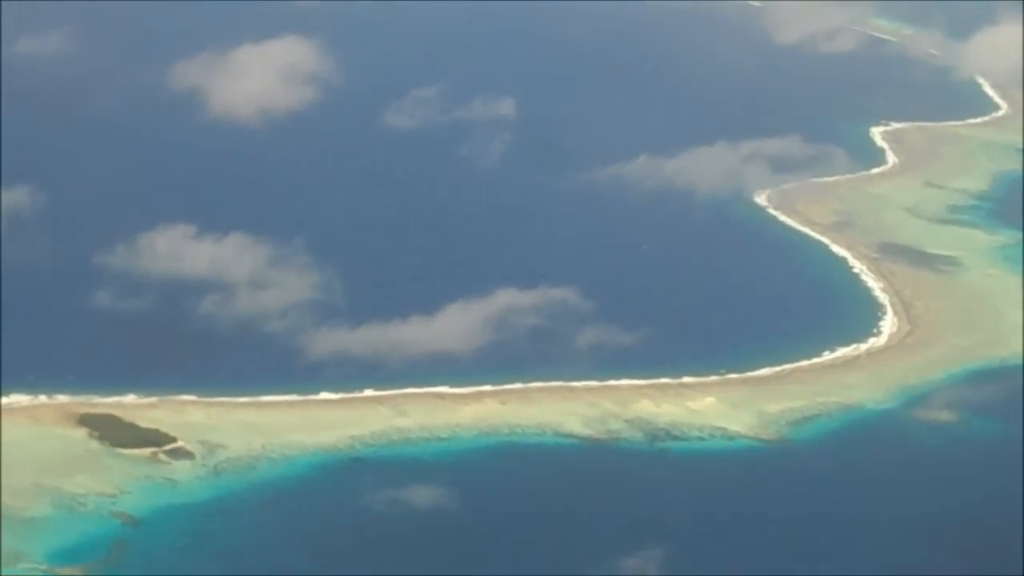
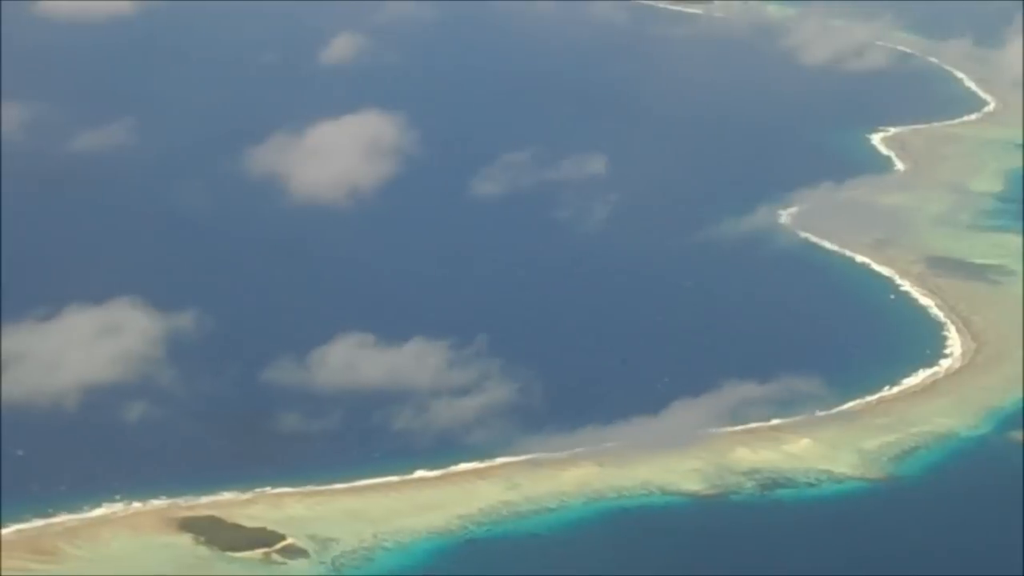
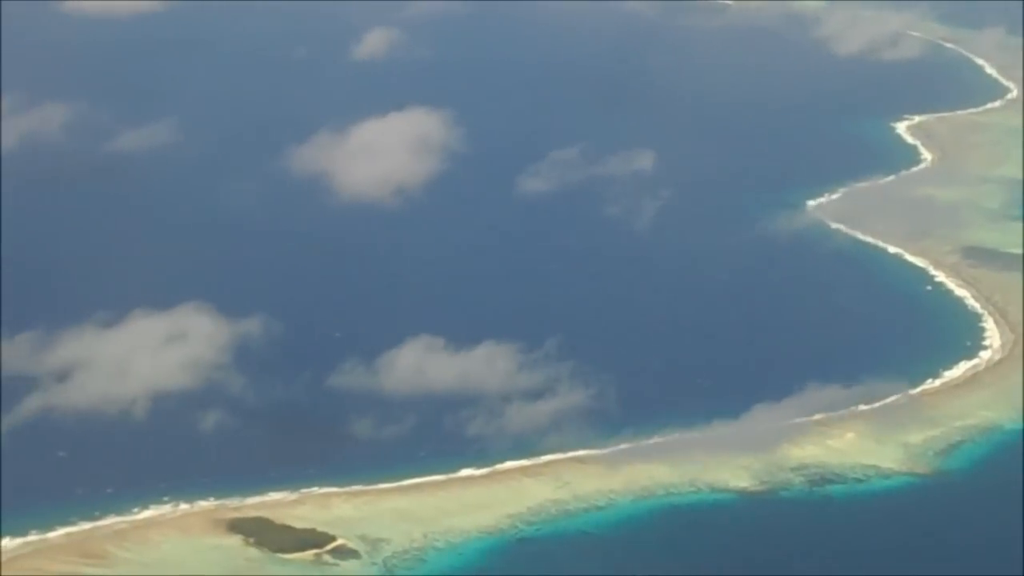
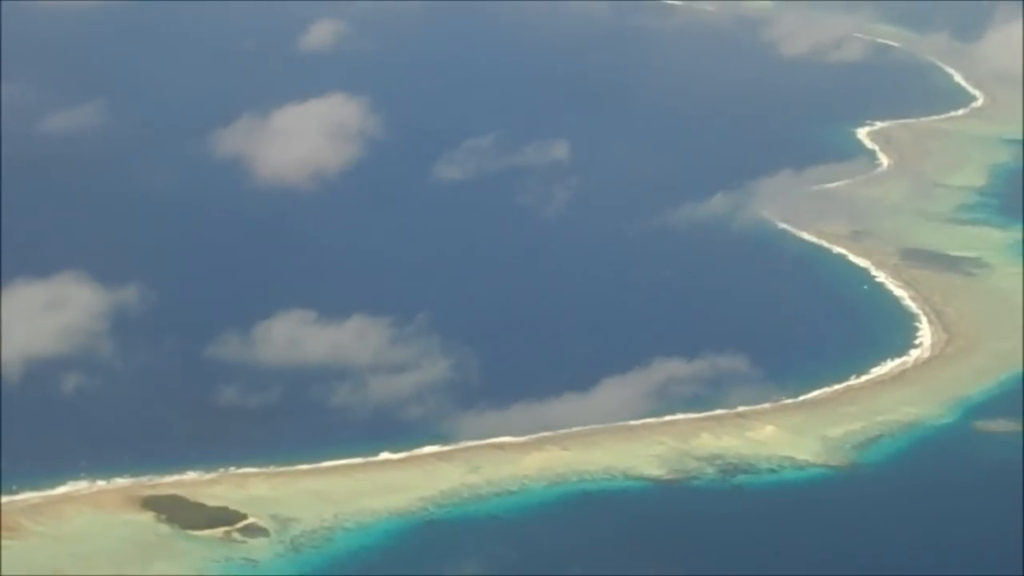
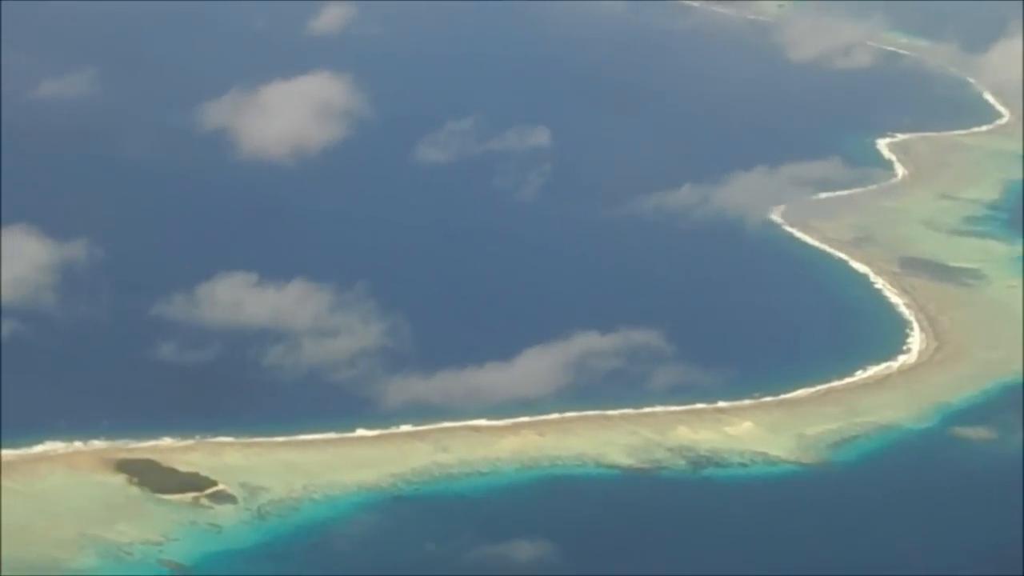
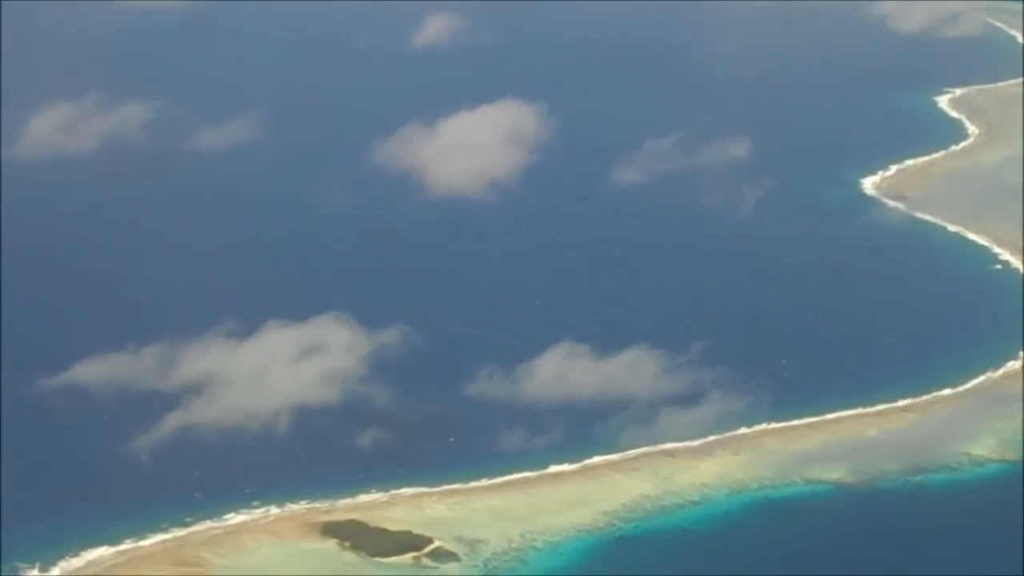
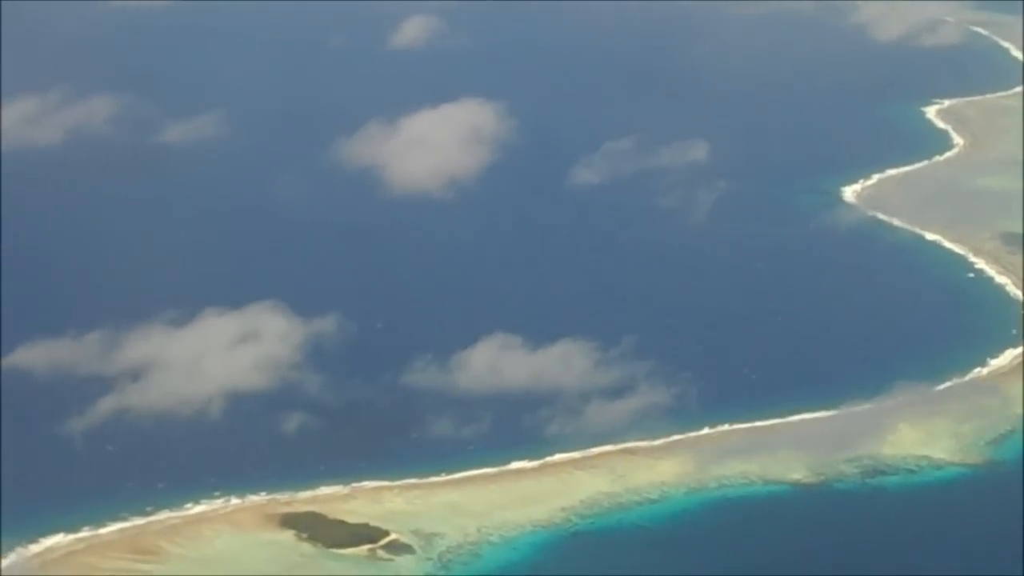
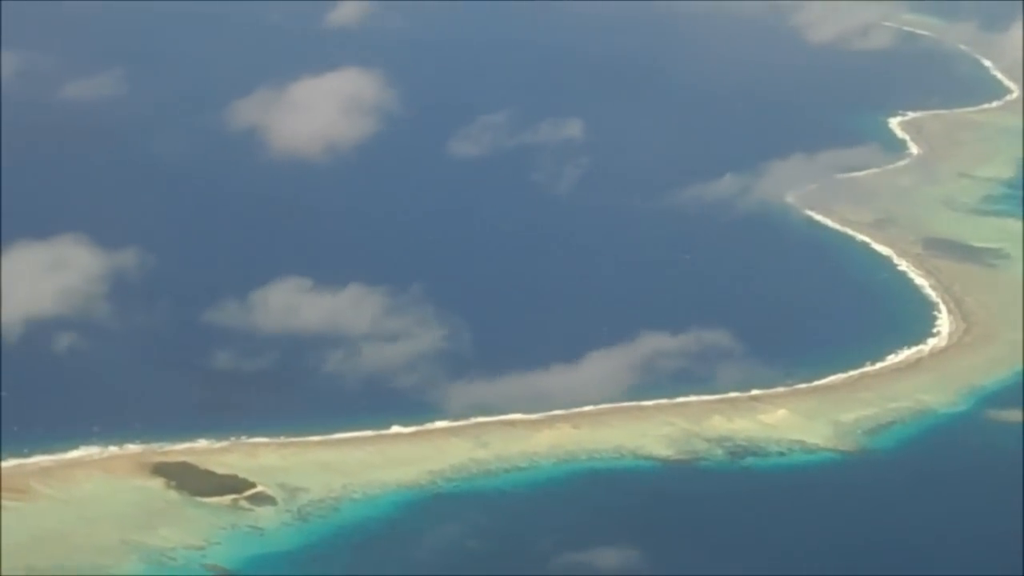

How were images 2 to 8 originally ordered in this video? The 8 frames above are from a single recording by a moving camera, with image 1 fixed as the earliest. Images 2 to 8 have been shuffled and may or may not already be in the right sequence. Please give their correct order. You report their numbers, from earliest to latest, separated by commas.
5, 8, 4, 2, 3, 7, 6
